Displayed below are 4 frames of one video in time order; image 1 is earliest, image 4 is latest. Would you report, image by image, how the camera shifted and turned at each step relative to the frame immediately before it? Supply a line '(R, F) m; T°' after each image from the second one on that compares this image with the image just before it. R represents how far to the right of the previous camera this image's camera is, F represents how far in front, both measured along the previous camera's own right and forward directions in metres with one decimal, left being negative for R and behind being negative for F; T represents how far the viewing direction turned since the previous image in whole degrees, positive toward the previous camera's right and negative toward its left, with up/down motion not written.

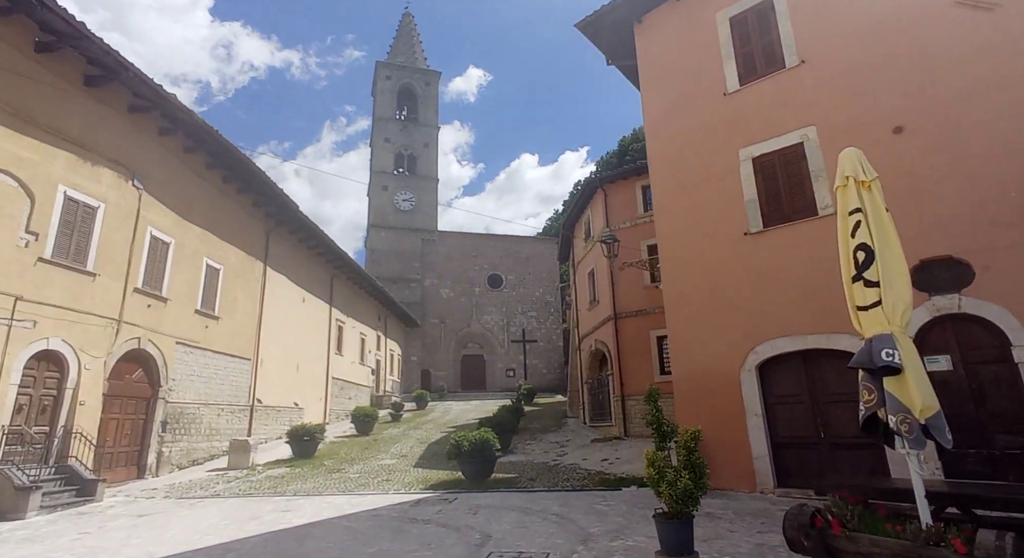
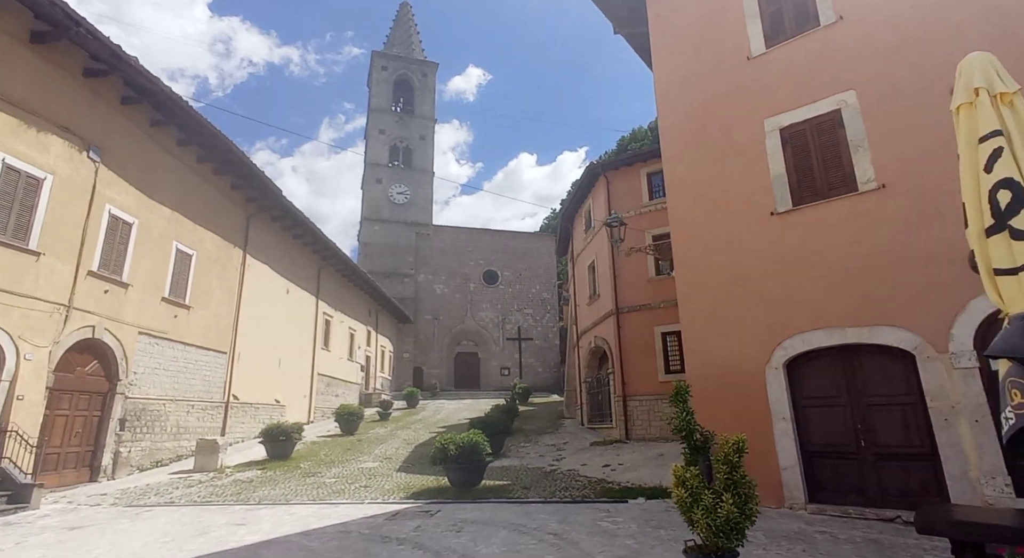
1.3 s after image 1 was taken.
(0.0, +0.9) m; 0°
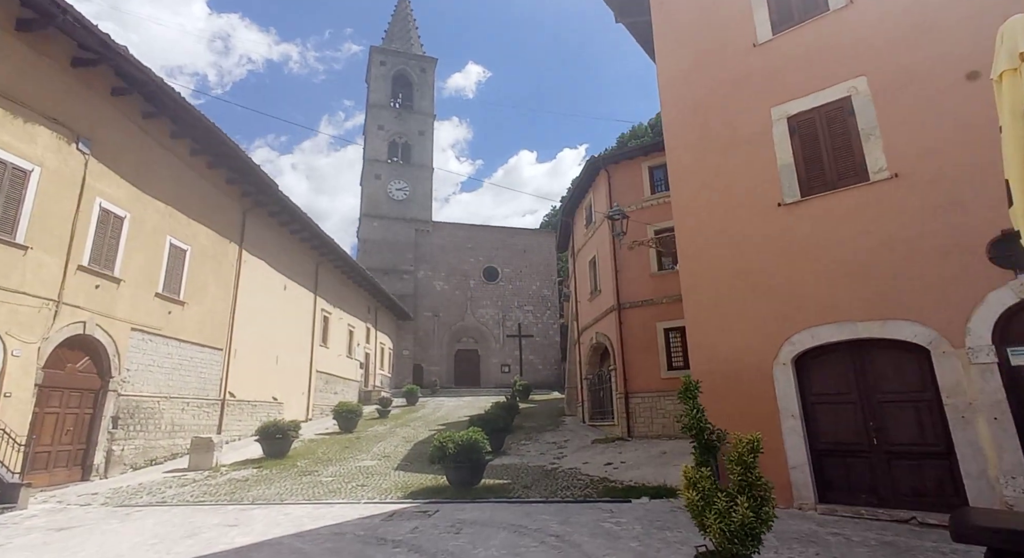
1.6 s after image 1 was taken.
(0.0, +0.2) m; 0°
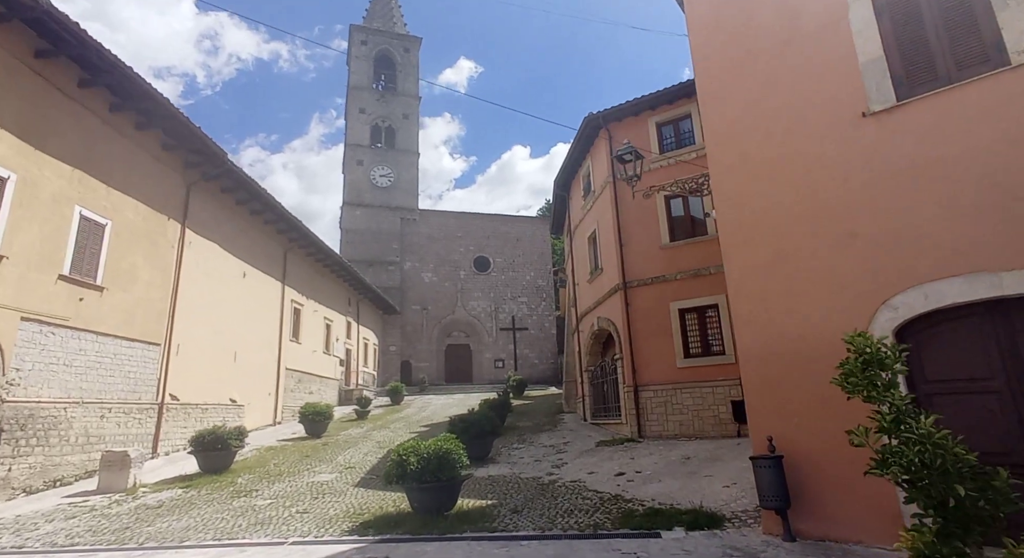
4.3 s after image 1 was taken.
(+0.2, +2.0) m; +1°
